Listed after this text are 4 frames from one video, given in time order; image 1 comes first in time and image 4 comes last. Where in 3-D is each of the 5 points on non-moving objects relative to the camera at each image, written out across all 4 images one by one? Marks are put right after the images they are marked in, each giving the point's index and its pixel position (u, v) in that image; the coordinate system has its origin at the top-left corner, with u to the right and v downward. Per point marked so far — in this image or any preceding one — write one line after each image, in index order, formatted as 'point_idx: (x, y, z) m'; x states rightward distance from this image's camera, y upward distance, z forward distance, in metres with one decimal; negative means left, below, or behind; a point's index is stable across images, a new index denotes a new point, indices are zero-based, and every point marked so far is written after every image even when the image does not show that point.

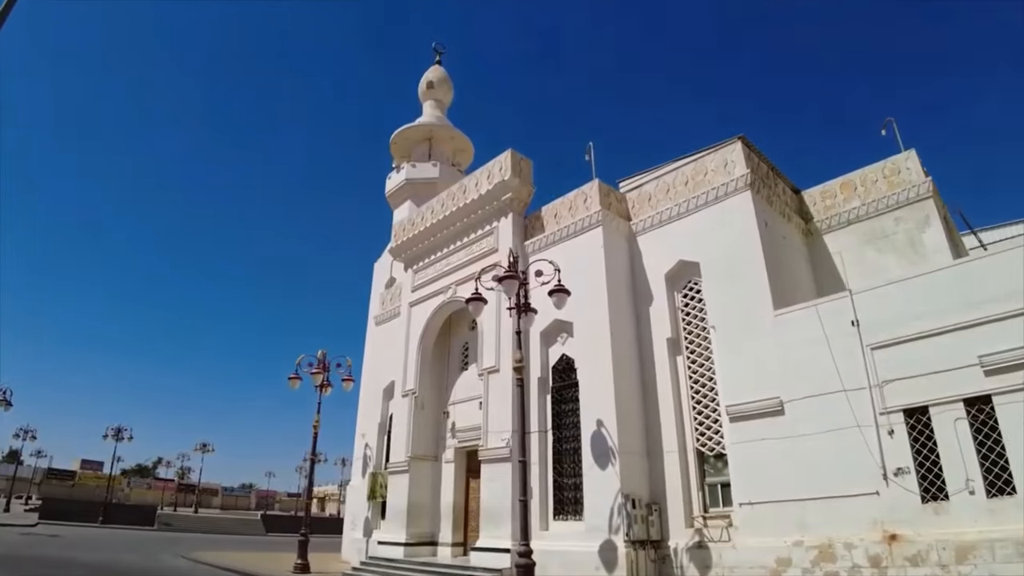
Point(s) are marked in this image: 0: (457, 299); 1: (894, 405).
0: (-1.1, -0.2, +11.9) m
1: (+4.6, -1.4, +7.1) m
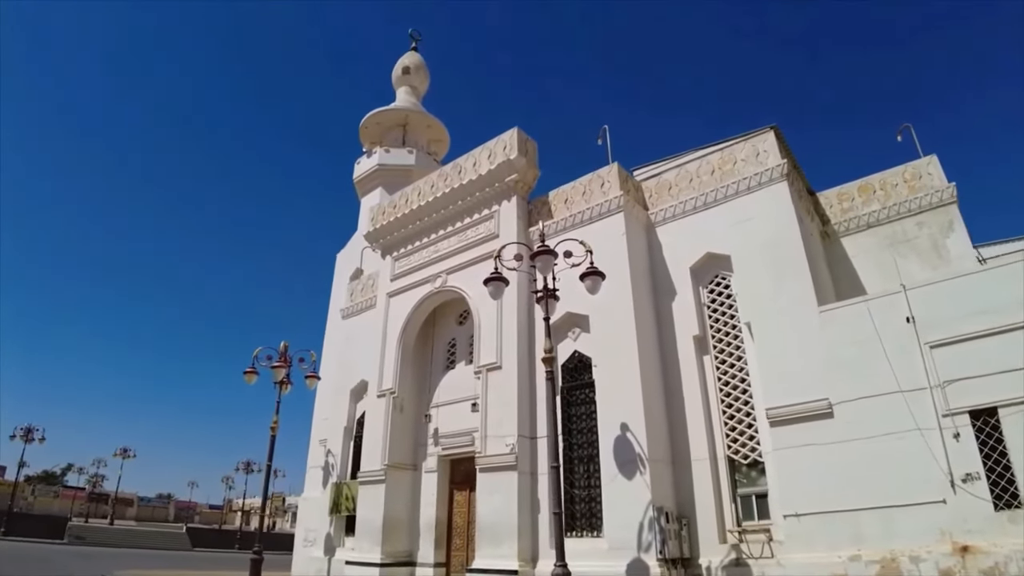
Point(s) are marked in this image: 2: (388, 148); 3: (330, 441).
0: (-1.2, 0.0, +10.8) m
1: (+5.0, -1.3, +6.6) m
2: (-3.5, +4.0, +16.6) m
3: (-3.8, -3.2, +12.2) m
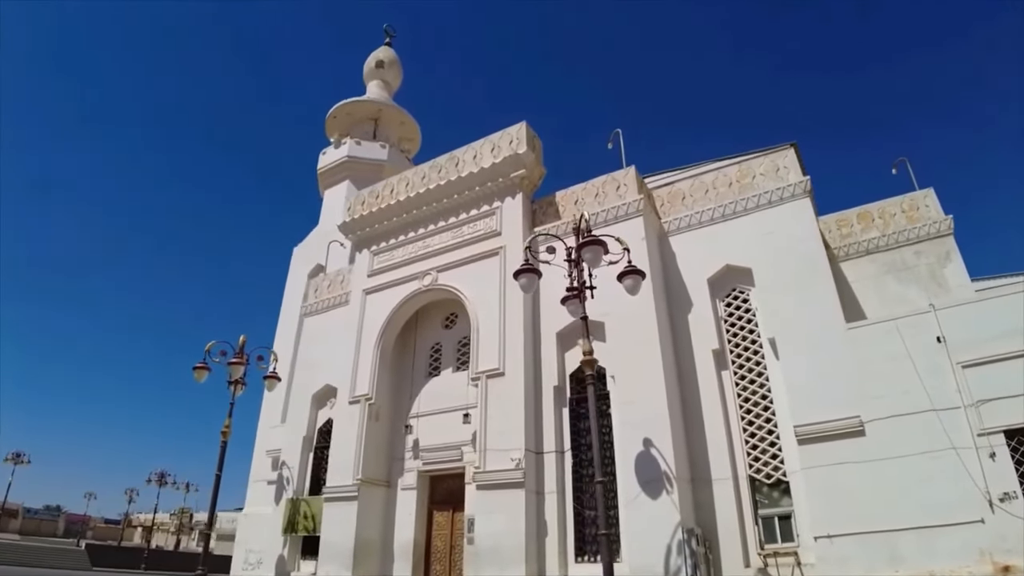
0: (-1.2, 0.0, +9.9) m
1: (+5.4, -1.6, +6.5) m
2: (-4.1, +3.9, +15.5) m
3: (-4.2, -3.0, +10.8) m
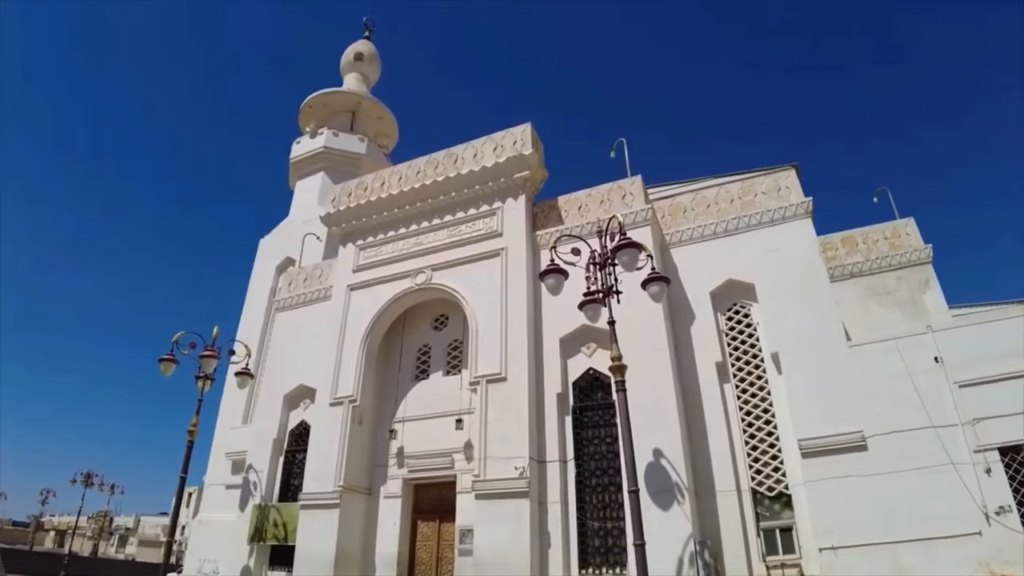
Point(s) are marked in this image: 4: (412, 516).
0: (-1.3, 0.0, +9.5) m
1: (+5.5, -1.8, +6.8) m
2: (-4.5, +4.0, +14.9) m
3: (-4.5, -2.9, +10.0) m
4: (-1.5, -3.4, +8.7) m
